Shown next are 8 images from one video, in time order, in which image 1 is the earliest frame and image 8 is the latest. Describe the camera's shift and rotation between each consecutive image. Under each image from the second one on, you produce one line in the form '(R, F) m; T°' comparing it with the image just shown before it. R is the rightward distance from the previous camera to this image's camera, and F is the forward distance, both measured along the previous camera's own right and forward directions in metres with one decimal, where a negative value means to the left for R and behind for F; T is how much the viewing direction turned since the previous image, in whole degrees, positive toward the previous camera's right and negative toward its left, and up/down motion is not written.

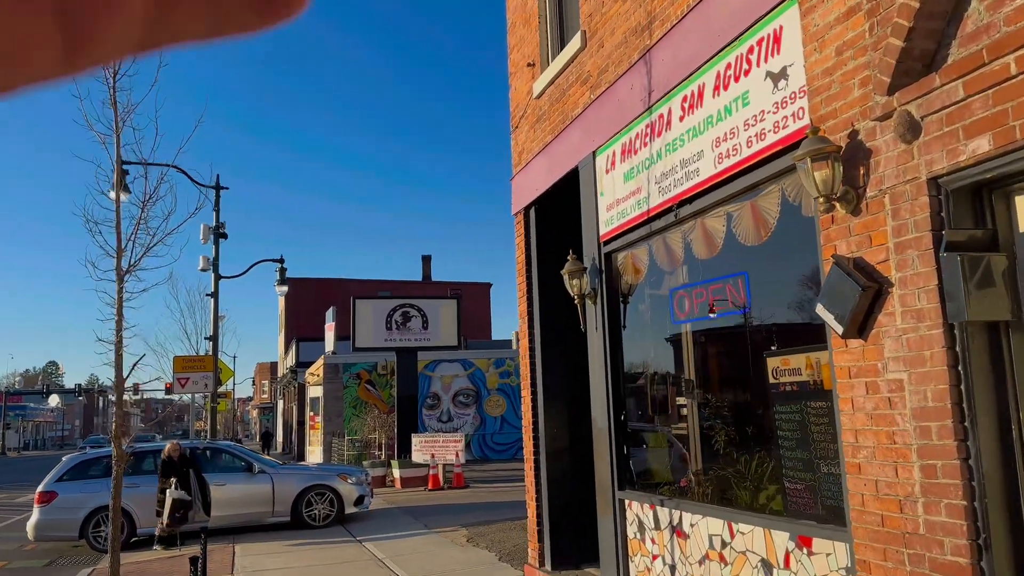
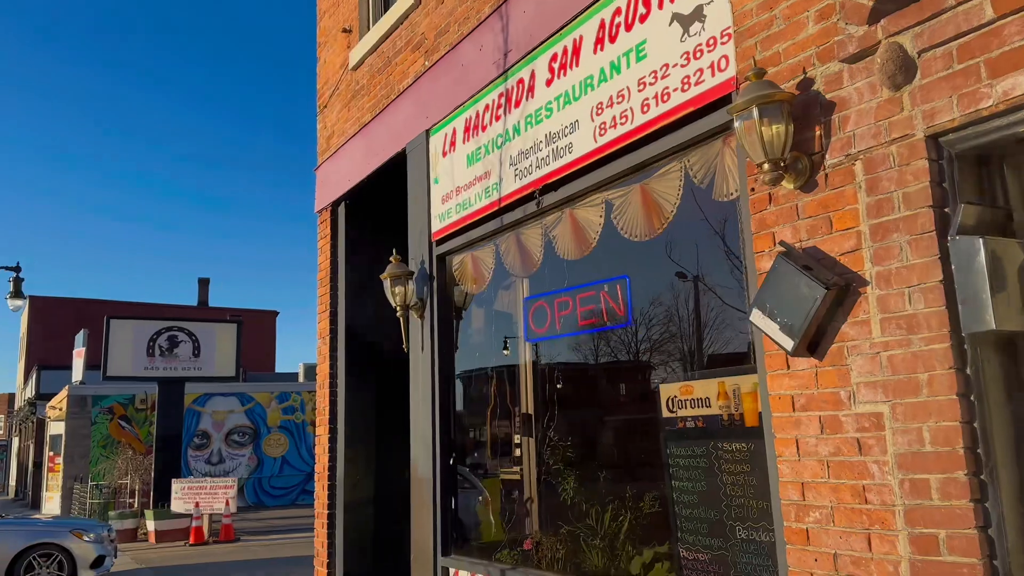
(-0.1, +1.4) m; +15°
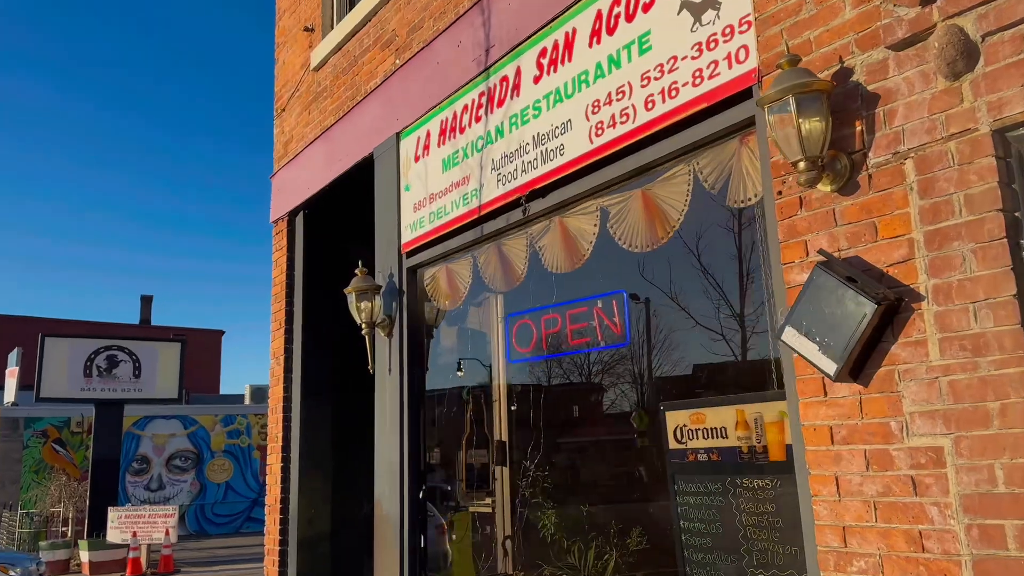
(-0.2, +0.4) m; +3°
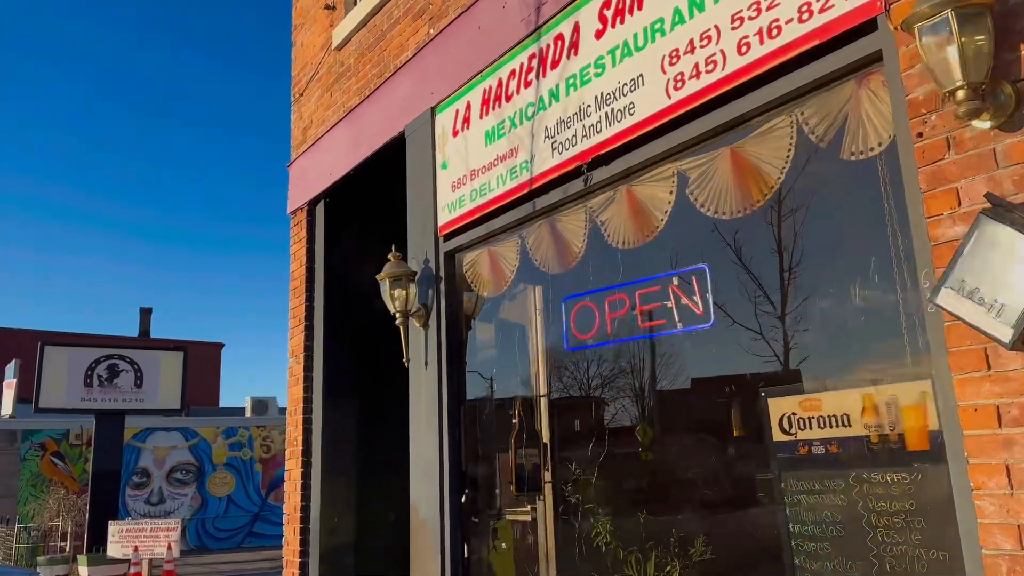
(-0.3, +0.4) m; 0°
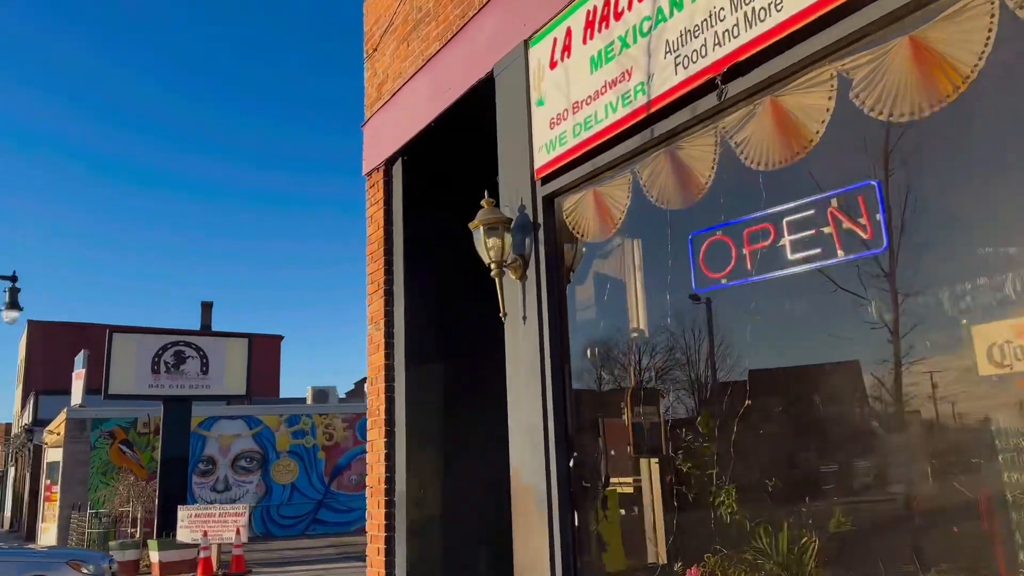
(-0.3, +0.4) m; -4°
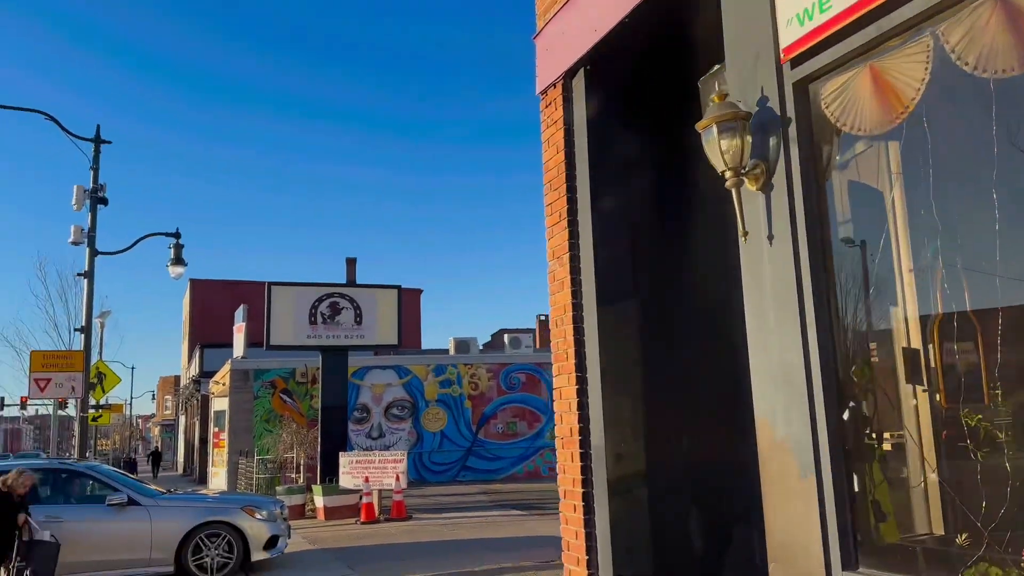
(-0.5, +0.7) m; -9°
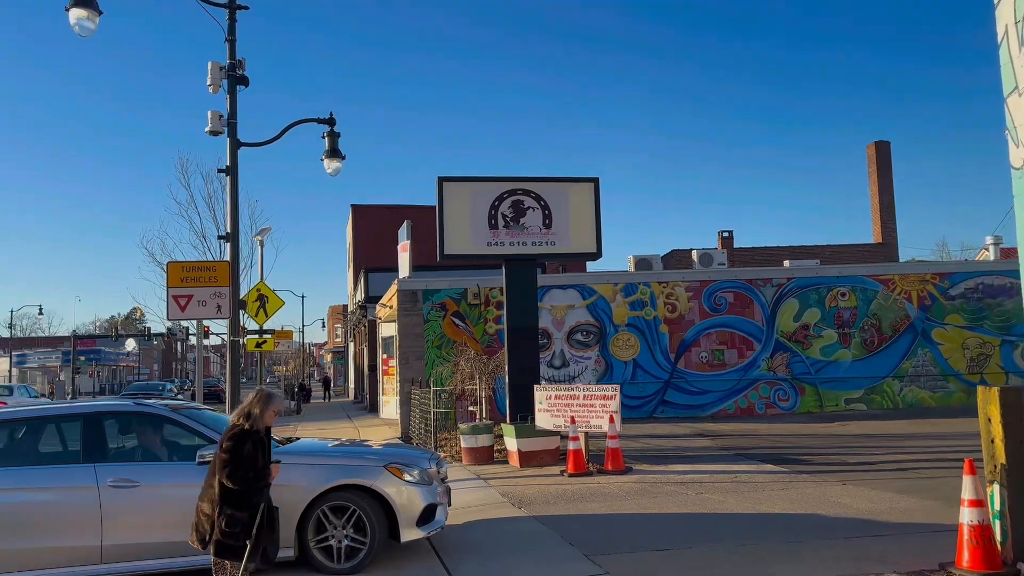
(-1.4, +3.7) m; -11°
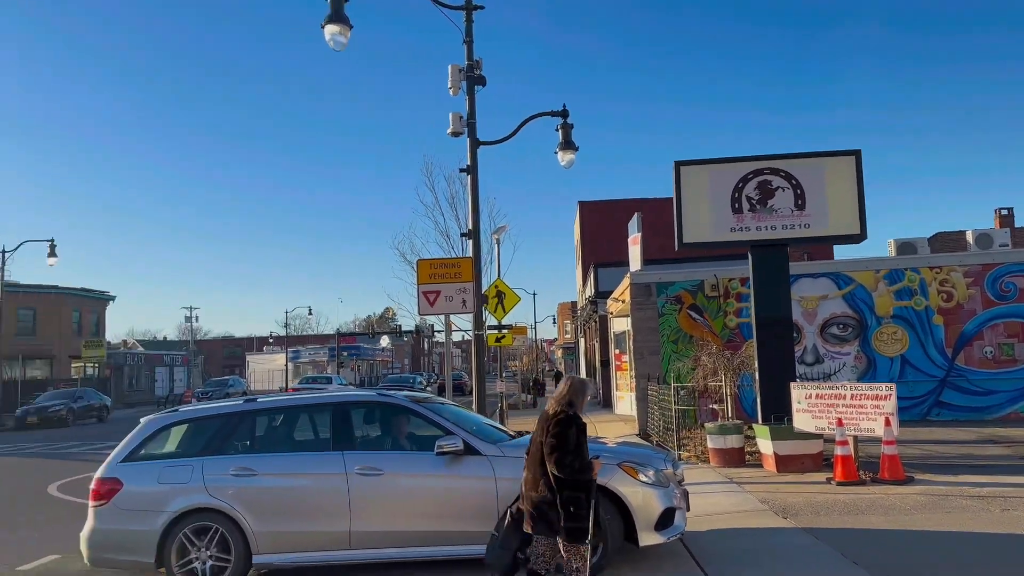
(-0.3, +0.5) m; -16°
